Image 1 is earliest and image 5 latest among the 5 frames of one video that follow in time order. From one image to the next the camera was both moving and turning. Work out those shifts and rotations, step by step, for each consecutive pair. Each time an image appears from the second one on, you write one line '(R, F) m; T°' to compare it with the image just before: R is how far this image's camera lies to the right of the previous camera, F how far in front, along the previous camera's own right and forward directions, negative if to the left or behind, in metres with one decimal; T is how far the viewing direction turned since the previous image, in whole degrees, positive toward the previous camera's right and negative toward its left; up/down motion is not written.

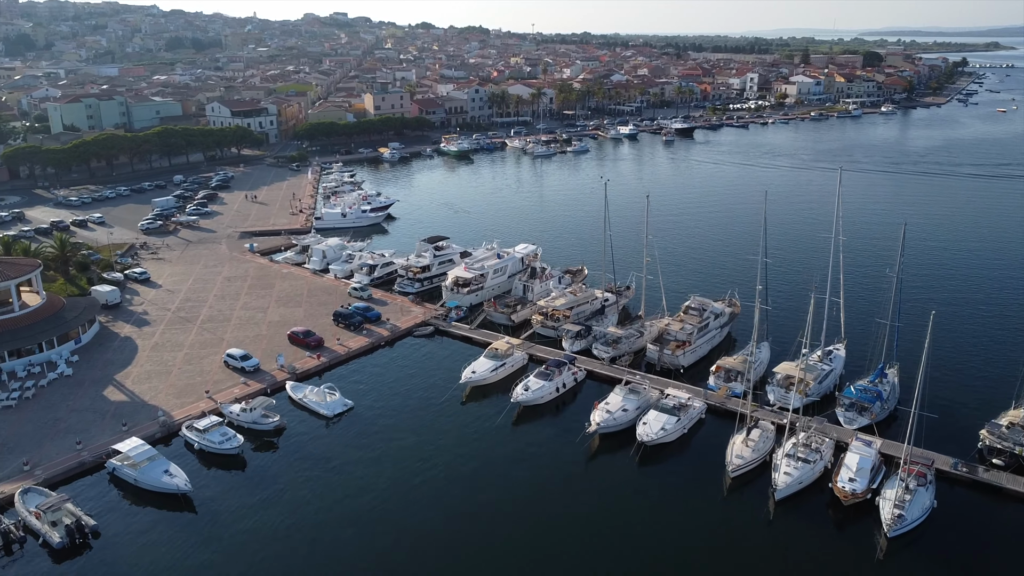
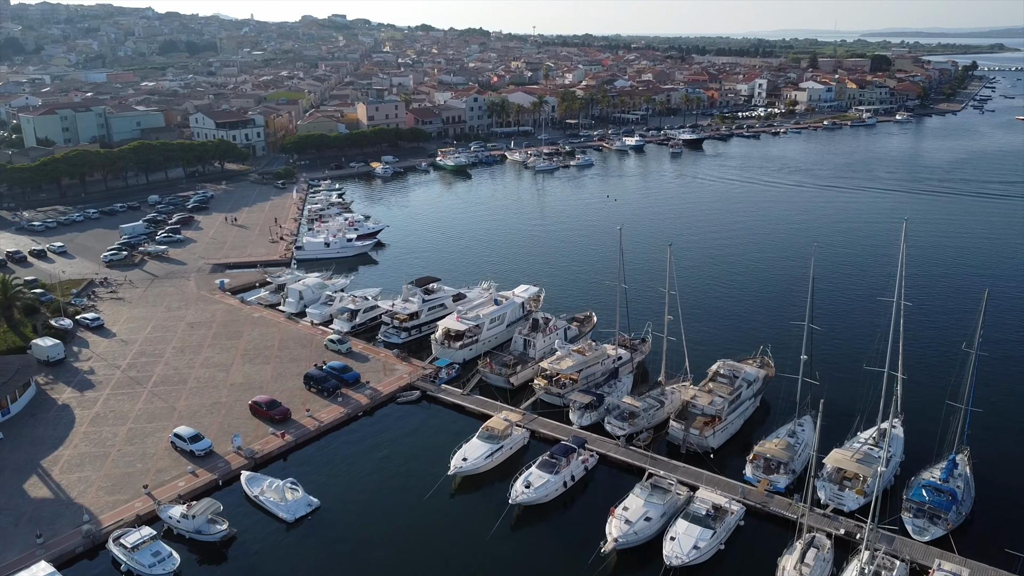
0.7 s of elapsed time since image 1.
(+0.1, +5.9) m; 0°
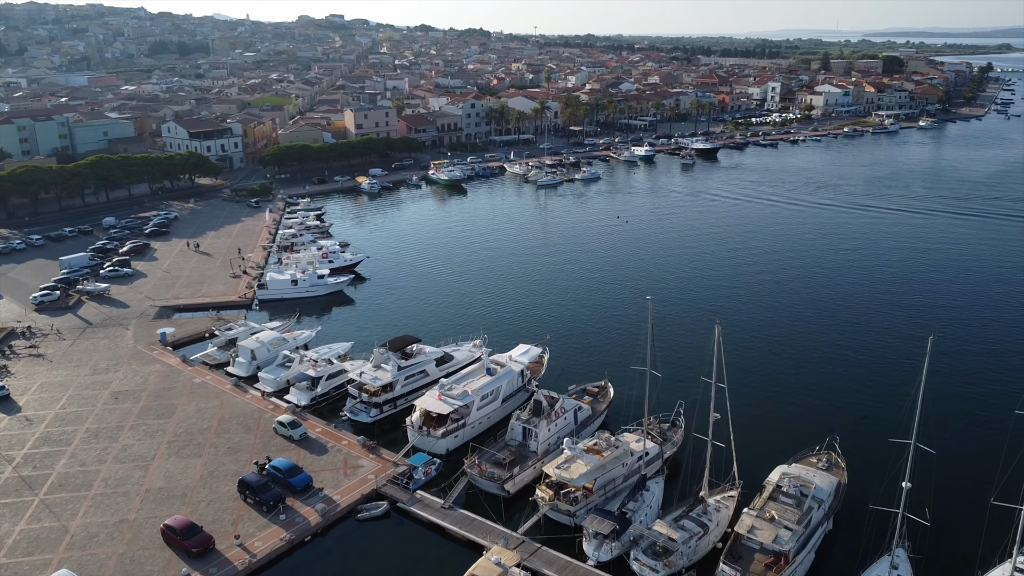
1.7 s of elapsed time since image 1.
(+0.2, +8.7) m; 0°
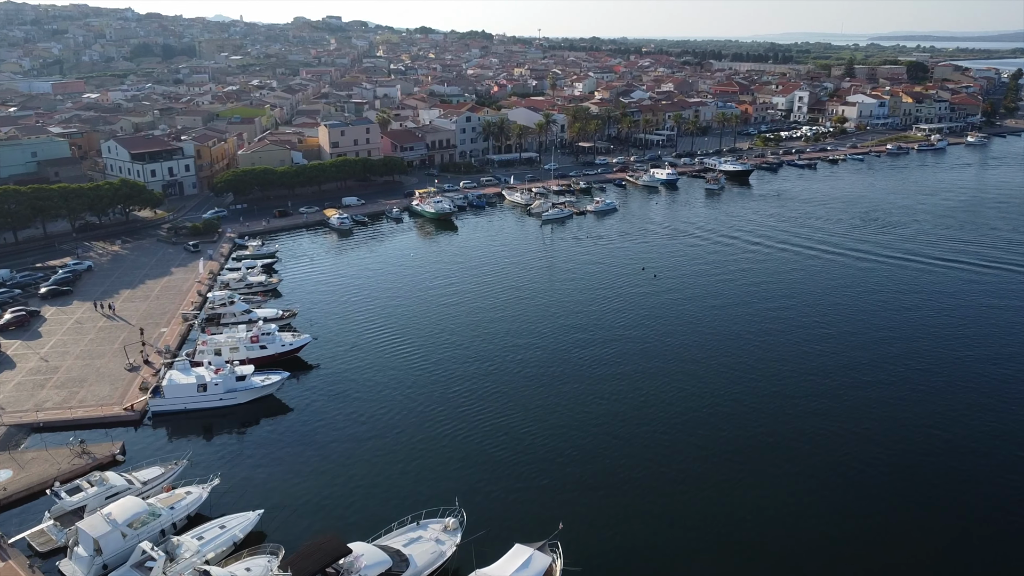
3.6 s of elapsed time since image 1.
(+0.3, +15.0) m; 0°
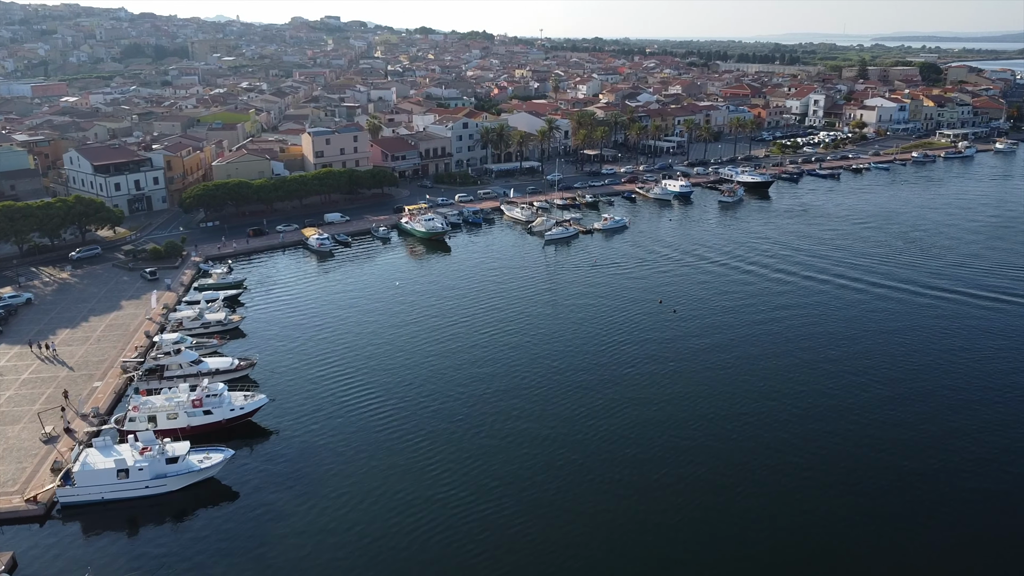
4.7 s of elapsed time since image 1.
(+0.2, +7.4) m; 0°
